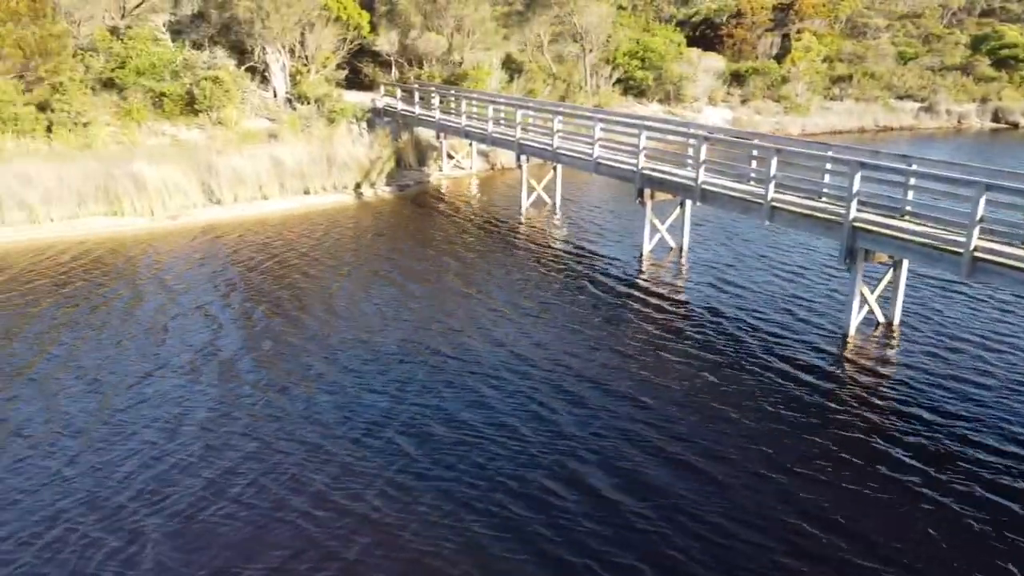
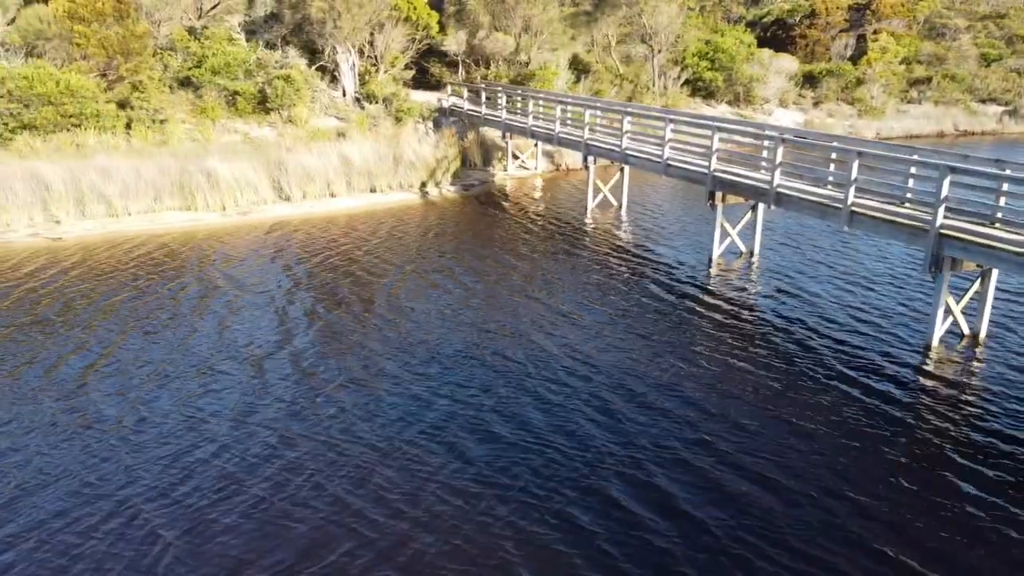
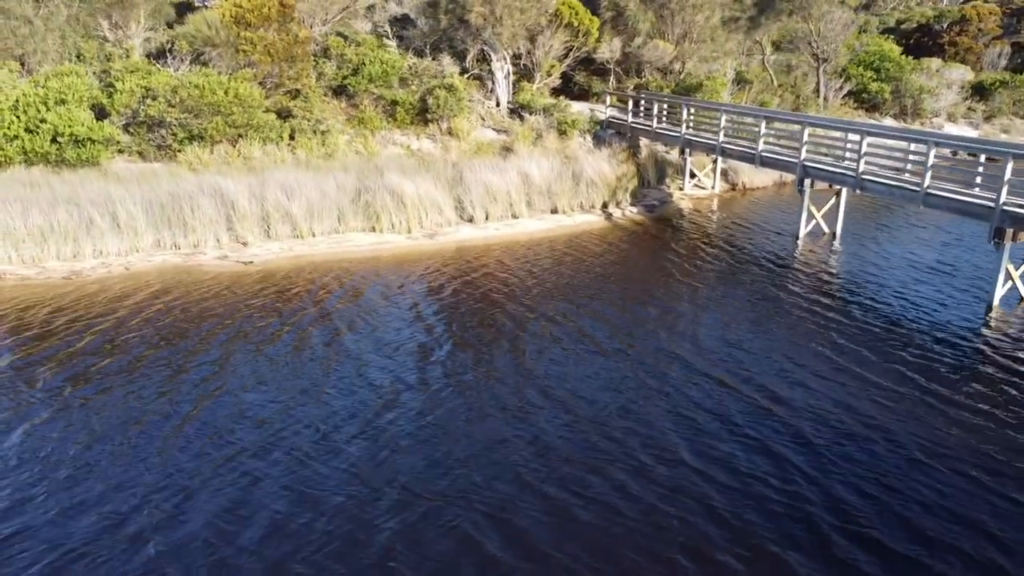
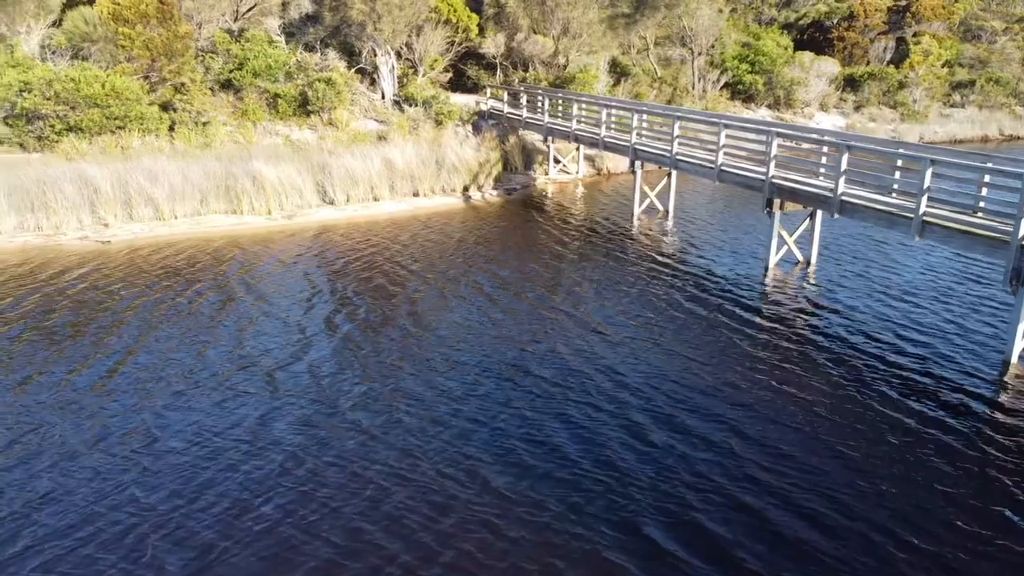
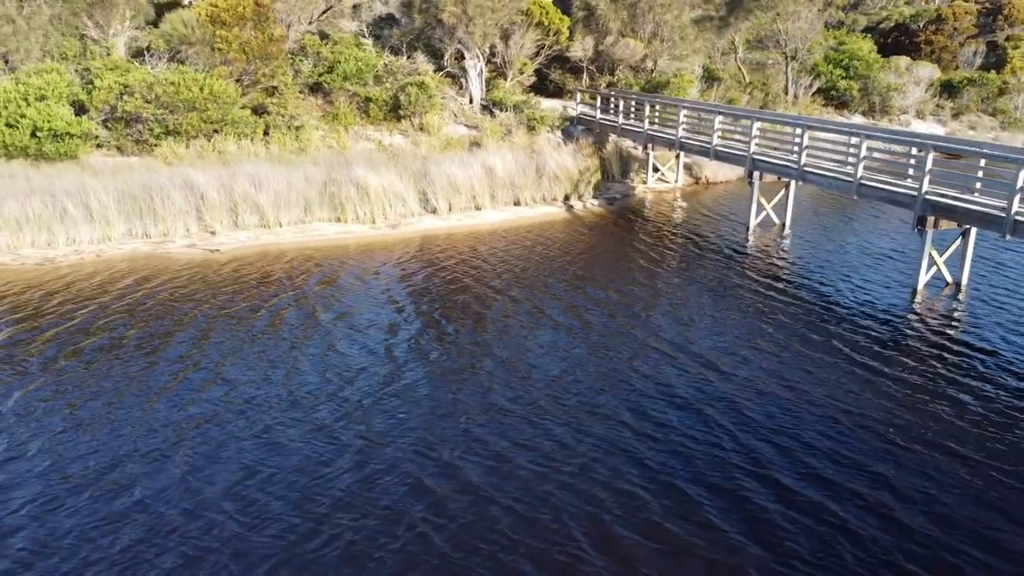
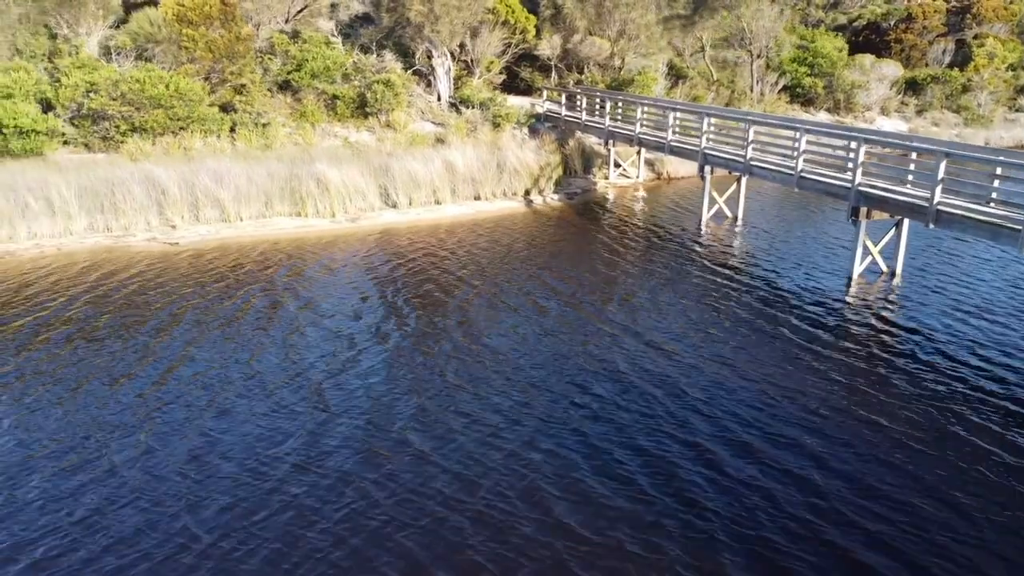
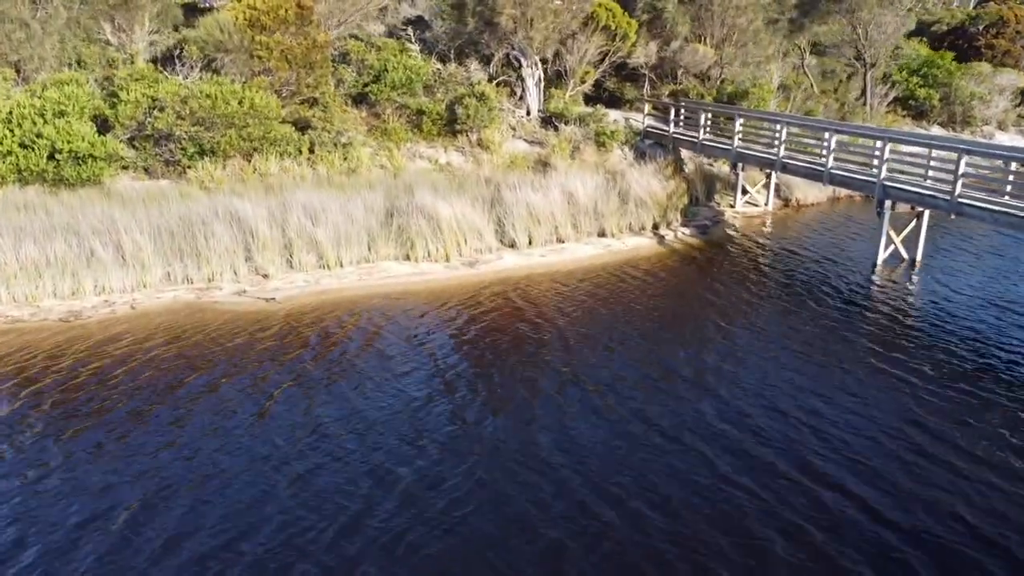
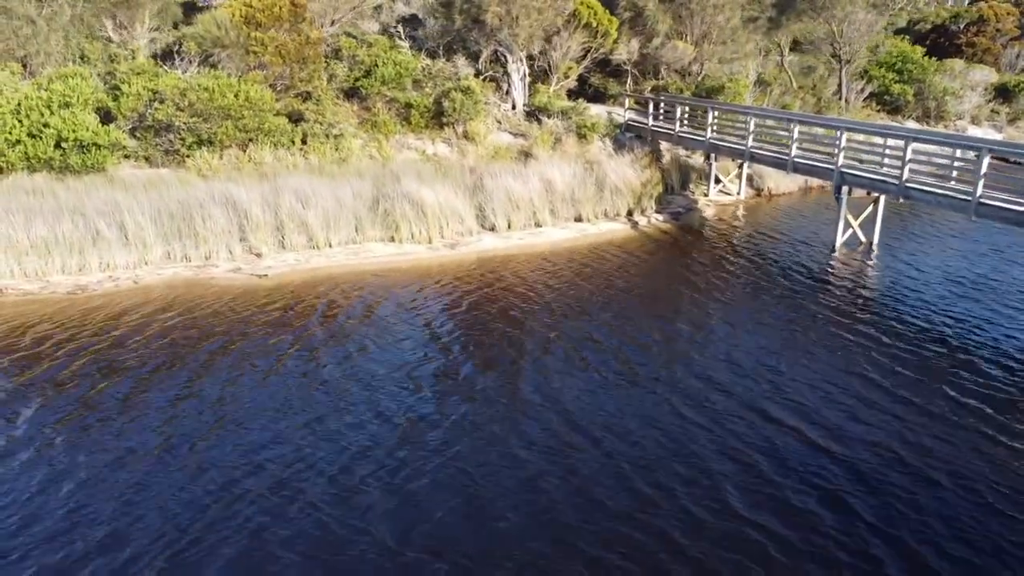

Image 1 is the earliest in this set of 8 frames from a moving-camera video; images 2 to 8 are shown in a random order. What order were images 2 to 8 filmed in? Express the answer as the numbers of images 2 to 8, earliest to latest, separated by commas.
2, 4, 6, 5, 3, 8, 7
